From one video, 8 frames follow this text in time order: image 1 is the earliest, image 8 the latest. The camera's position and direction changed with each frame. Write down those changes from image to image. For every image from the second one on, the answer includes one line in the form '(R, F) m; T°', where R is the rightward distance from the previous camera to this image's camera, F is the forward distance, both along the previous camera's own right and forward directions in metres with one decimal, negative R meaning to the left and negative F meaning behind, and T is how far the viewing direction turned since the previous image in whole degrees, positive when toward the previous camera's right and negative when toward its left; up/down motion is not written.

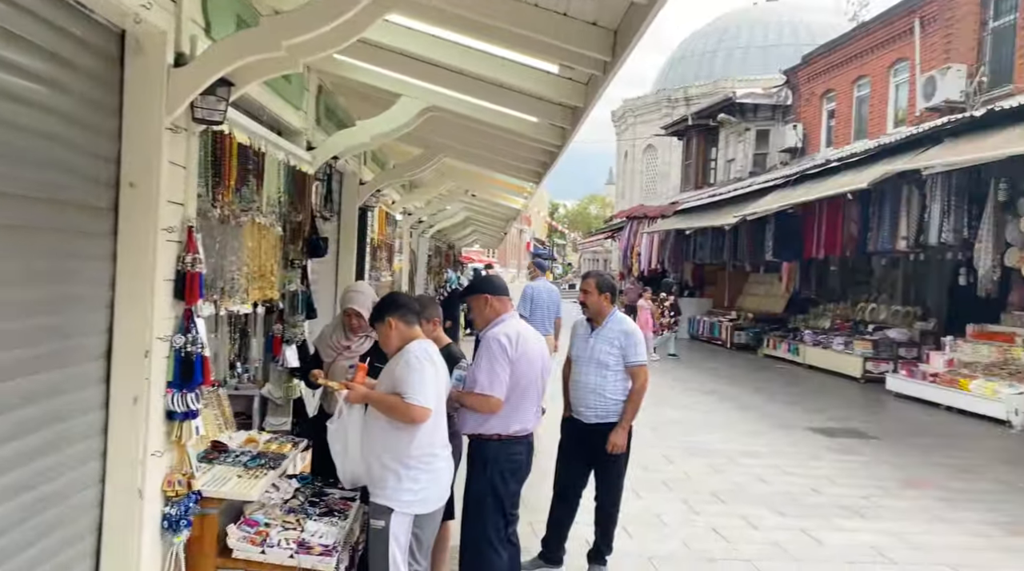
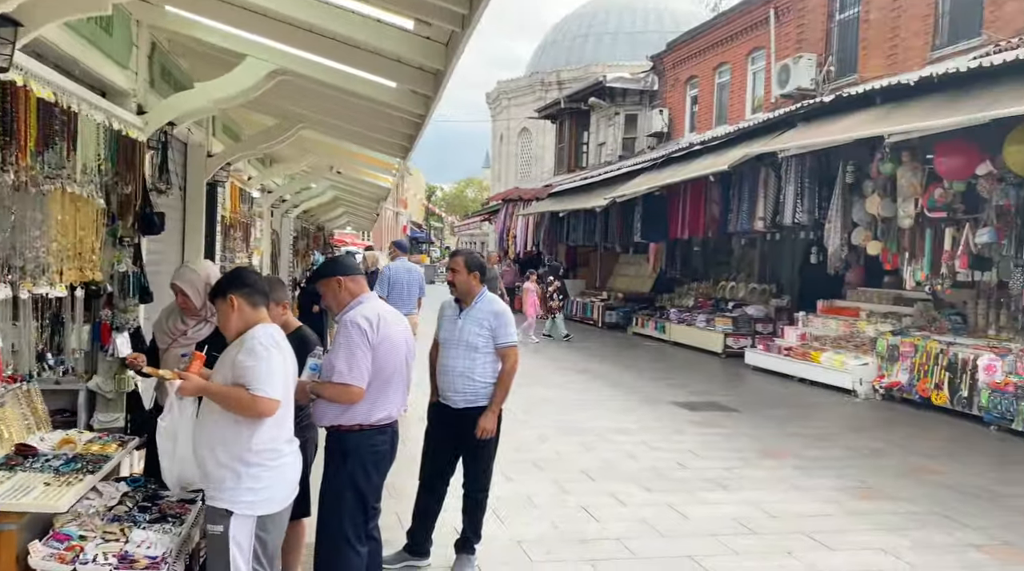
(0.0, +0.1) m; +8°
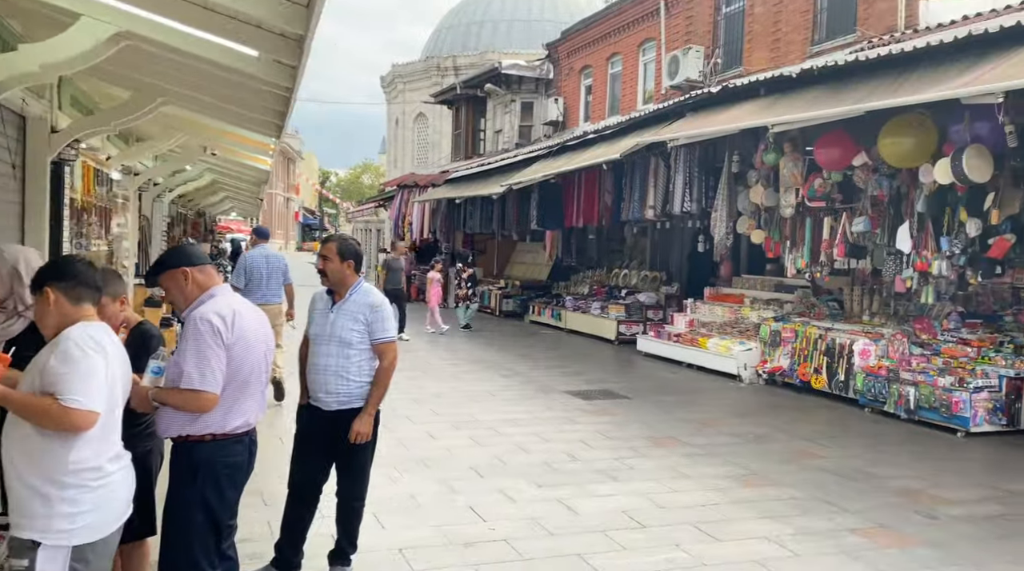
(+0.1, +0.1) m; +7°
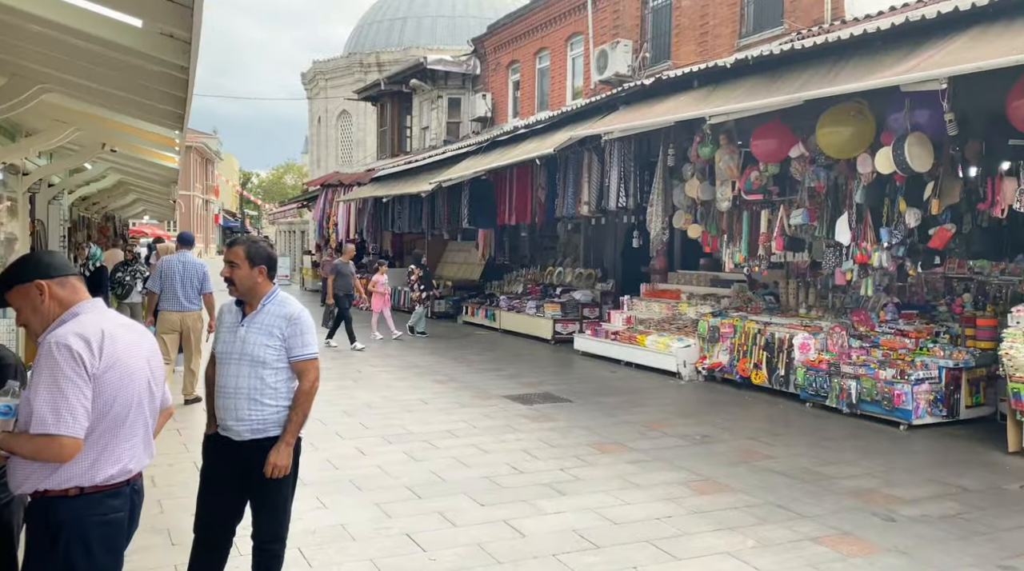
(0.0, +0.4) m; +5°
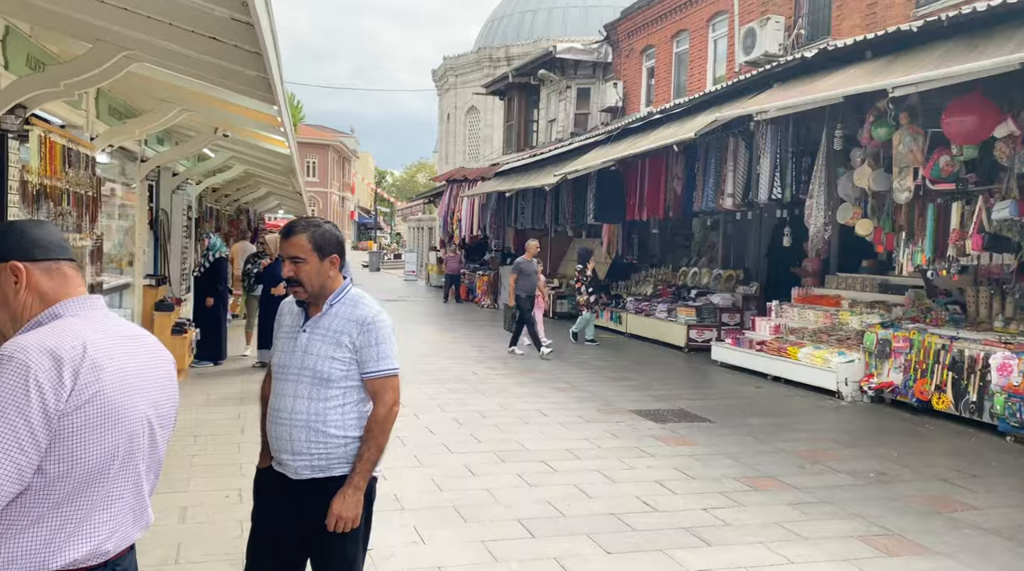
(-0.1, +1.0) m; -8°
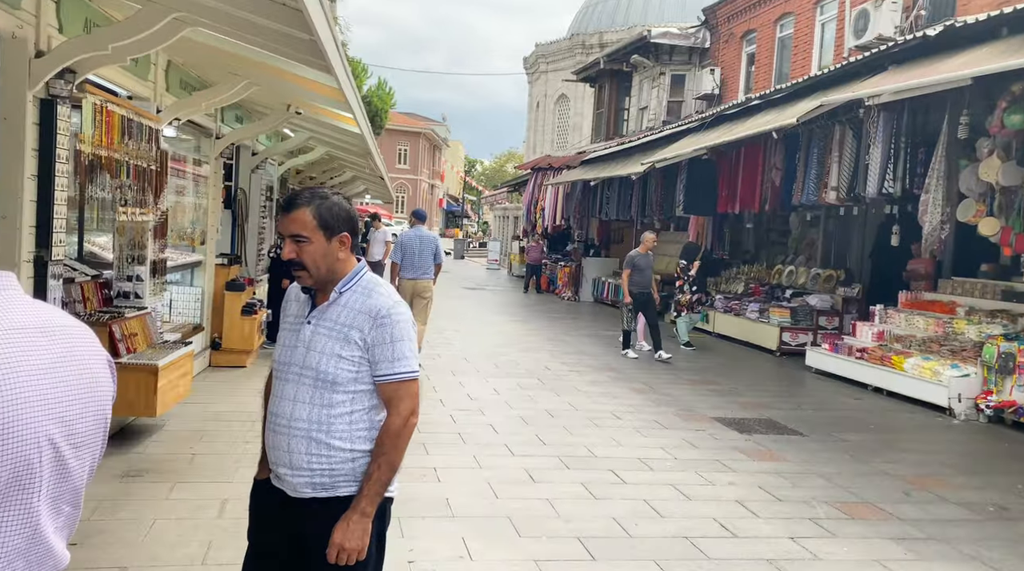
(+0.1, +0.5) m; -6°
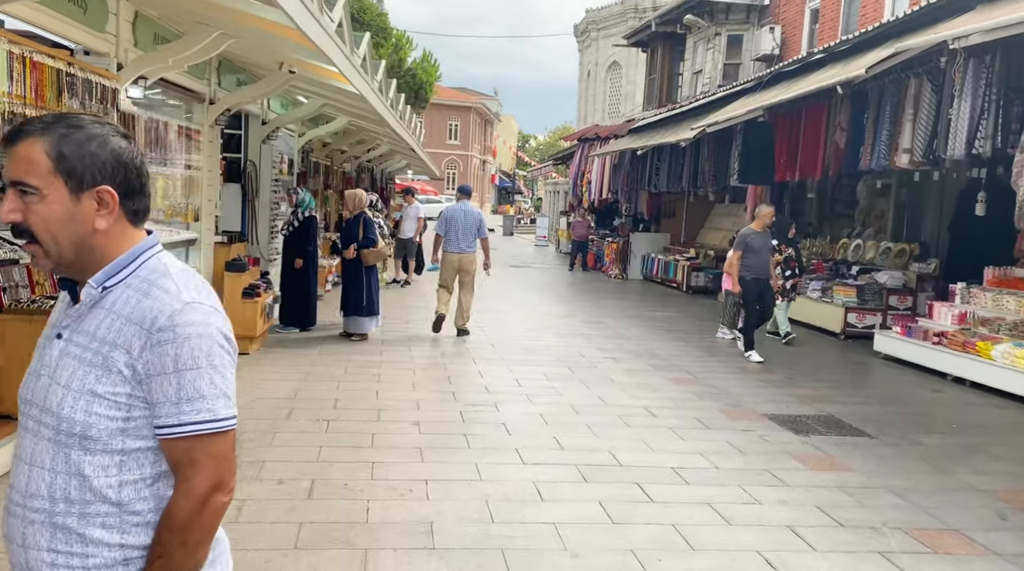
(+0.3, +0.9) m; -4°
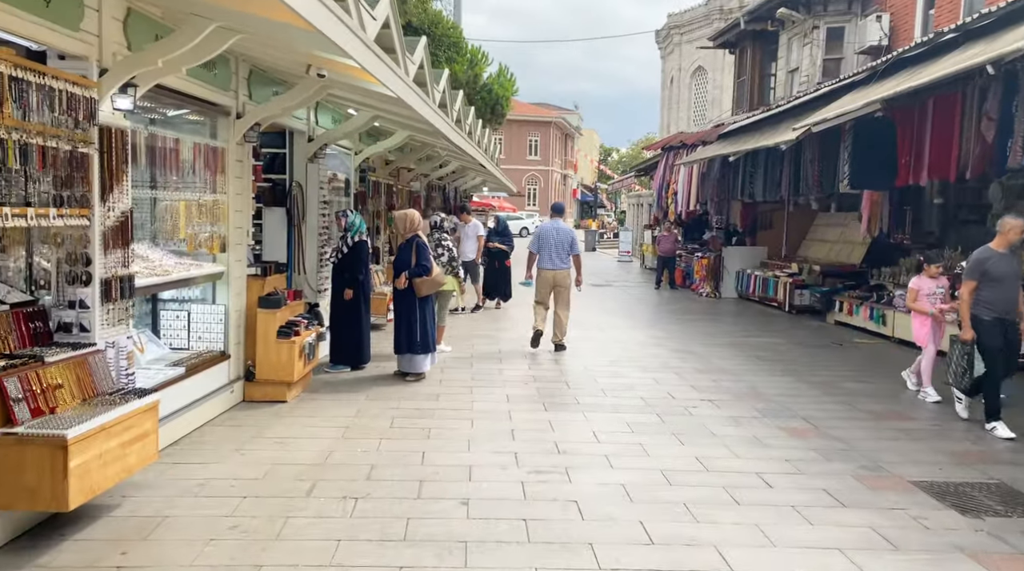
(+0.1, +1.2) m; -6°
